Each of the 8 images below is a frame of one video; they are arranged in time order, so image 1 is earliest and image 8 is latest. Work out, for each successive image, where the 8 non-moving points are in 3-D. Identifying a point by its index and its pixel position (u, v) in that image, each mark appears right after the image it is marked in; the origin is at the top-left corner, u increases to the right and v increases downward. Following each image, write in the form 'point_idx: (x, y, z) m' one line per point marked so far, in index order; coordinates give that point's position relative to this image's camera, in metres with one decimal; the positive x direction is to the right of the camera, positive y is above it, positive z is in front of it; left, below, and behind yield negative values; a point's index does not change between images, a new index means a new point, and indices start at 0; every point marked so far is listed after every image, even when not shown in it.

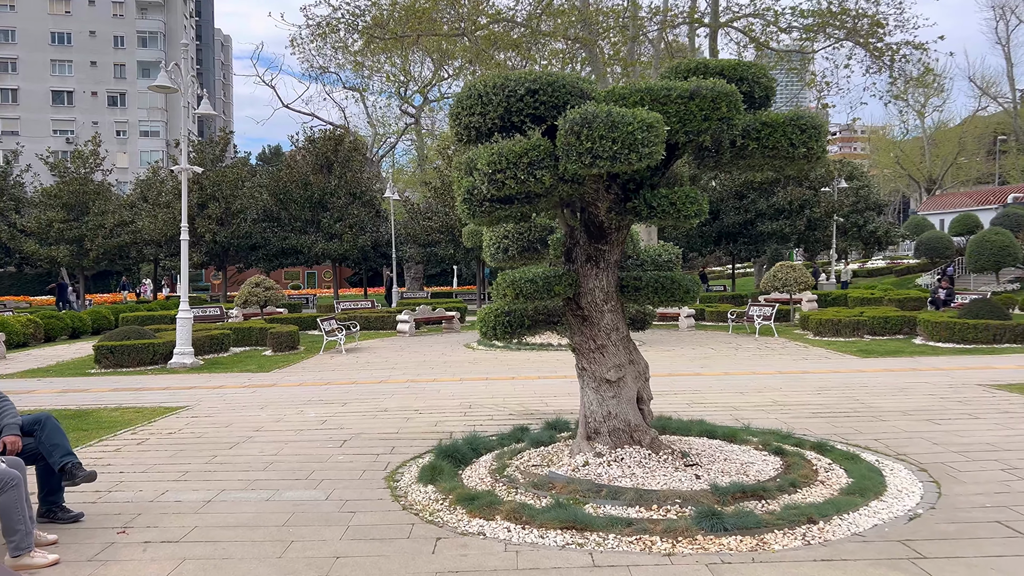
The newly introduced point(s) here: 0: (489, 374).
0: (-0.3, -1.2, +11.1) m
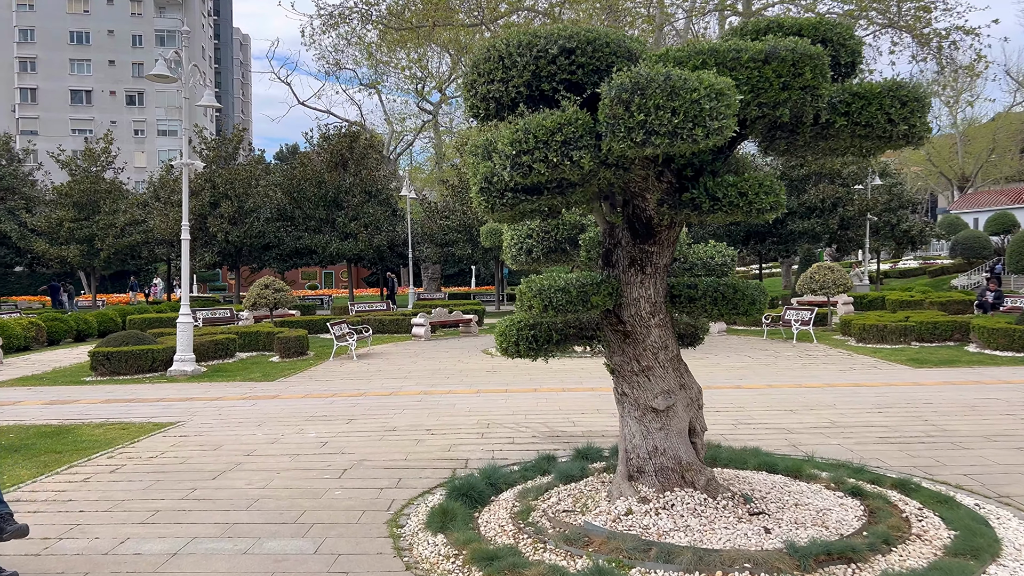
0: (0.0, -1.2, +10.2) m
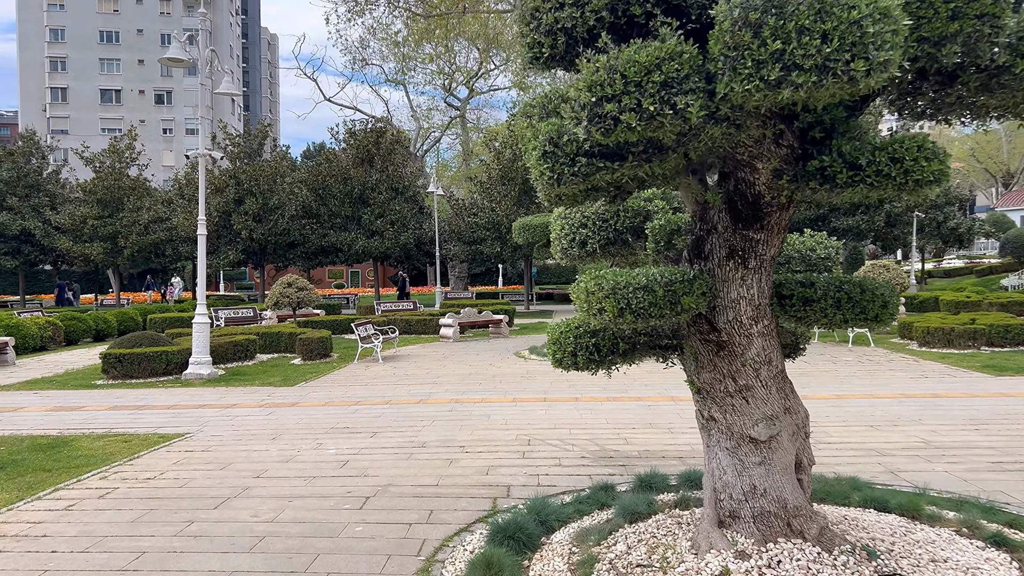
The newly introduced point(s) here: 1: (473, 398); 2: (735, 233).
0: (+0.4, -1.2, +9.3) m
1: (-0.4, -1.2, +9.1) m
2: (+0.9, +0.2, +3.2) m
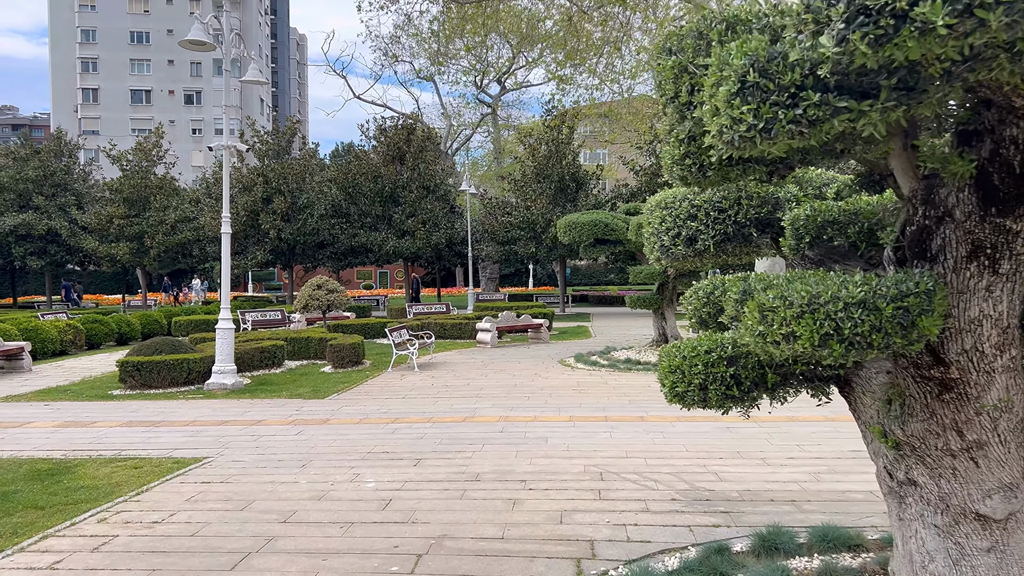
0: (+1.0, -1.3, +8.3) m
1: (+0.1, -1.3, +8.1) m
2: (+1.3, +0.2, +2.2) m
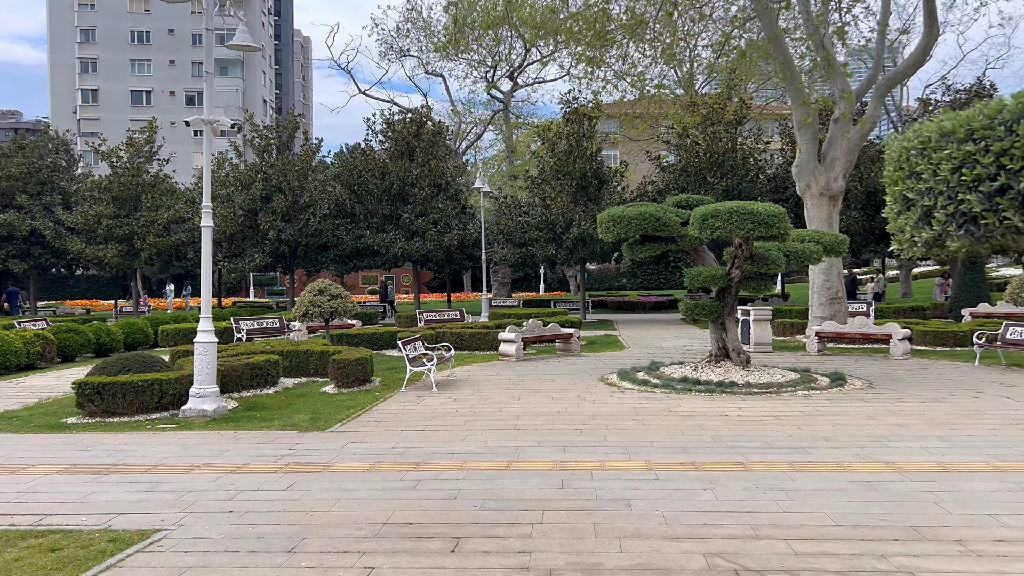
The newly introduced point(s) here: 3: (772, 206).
0: (+1.4, -1.3, +6.4) m
1: (+0.6, -1.3, +6.2) m
2: (+1.7, +0.2, +0.3) m
3: (+3.1, +1.0, +9.6) m
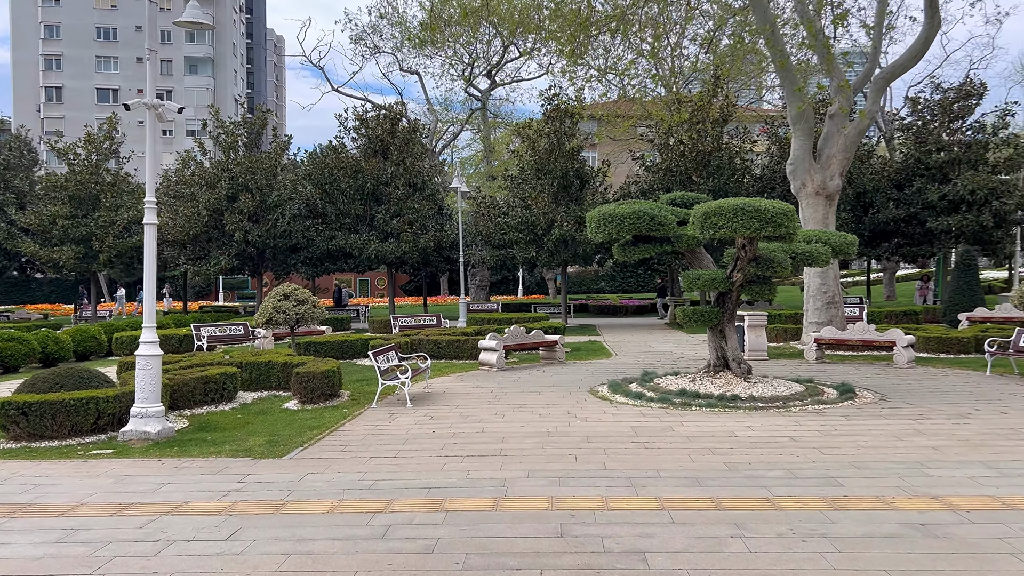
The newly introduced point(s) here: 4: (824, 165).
0: (+1.3, -1.4, +5.5) m
1: (+0.5, -1.4, +5.2) m
2: (+1.8, +0.2, -0.6) m
3: (+2.9, +0.9, +8.8) m
4: (+6.0, +2.4, +15.4) m
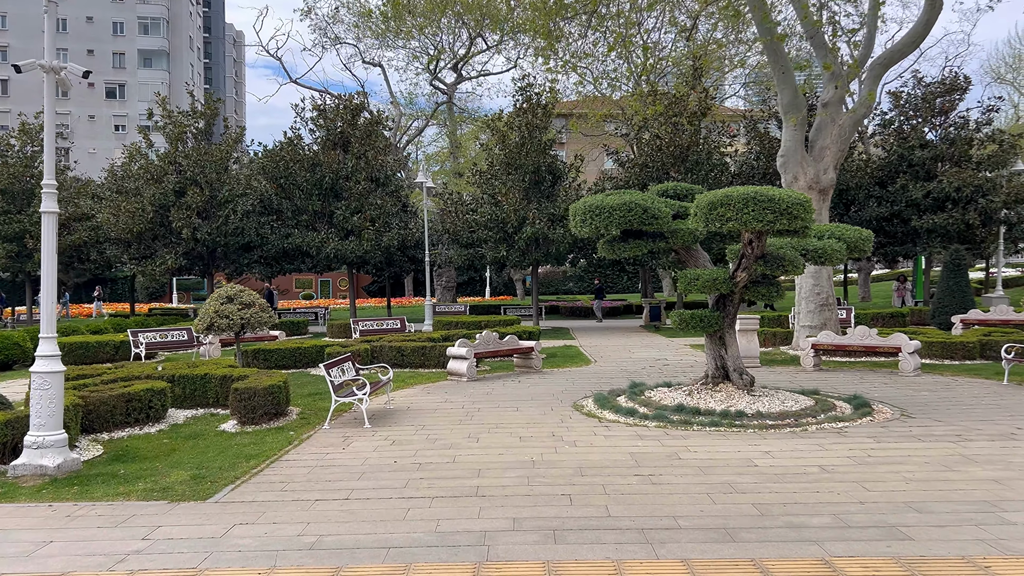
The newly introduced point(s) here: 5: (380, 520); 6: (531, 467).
0: (+1.3, -1.4, +4.3) m
1: (+0.4, -1.4, +4.0) m
2: (+1.9, +0.1, -1.7) m
3: (+2.7, +0.9, +7.7) m
4: (+5.4, +2.3, +14.4) m
5: (-0.8, -1.4, +4.9) m
6: (+0.1, -1.4, +6.2) m
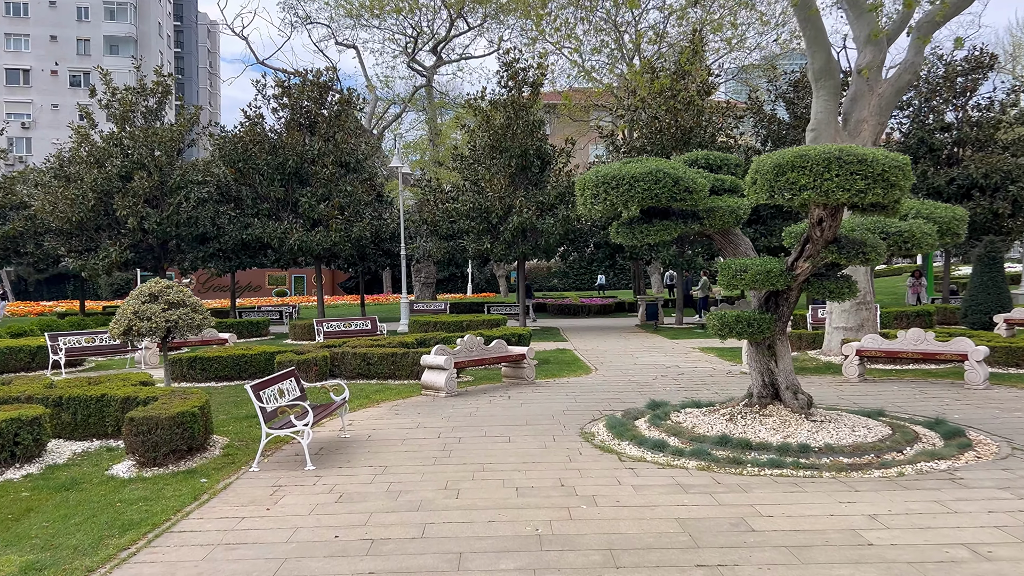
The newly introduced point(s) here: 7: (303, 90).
0: (+1.3, -1.3, +2.3) m
1: (+0.4, -1.4, +2.0) m
2: (+2.1, +0.2, -3.8) m
3: (+2.6, +1.0, +5.7) m
4: (+5.2, +2.4, +12.4) m
5: (-0.8, -1.4, +2.9) m
6: (+0.1, -1.3, +4.1) m
7: (-5.1, +4.9, +19.6) m
